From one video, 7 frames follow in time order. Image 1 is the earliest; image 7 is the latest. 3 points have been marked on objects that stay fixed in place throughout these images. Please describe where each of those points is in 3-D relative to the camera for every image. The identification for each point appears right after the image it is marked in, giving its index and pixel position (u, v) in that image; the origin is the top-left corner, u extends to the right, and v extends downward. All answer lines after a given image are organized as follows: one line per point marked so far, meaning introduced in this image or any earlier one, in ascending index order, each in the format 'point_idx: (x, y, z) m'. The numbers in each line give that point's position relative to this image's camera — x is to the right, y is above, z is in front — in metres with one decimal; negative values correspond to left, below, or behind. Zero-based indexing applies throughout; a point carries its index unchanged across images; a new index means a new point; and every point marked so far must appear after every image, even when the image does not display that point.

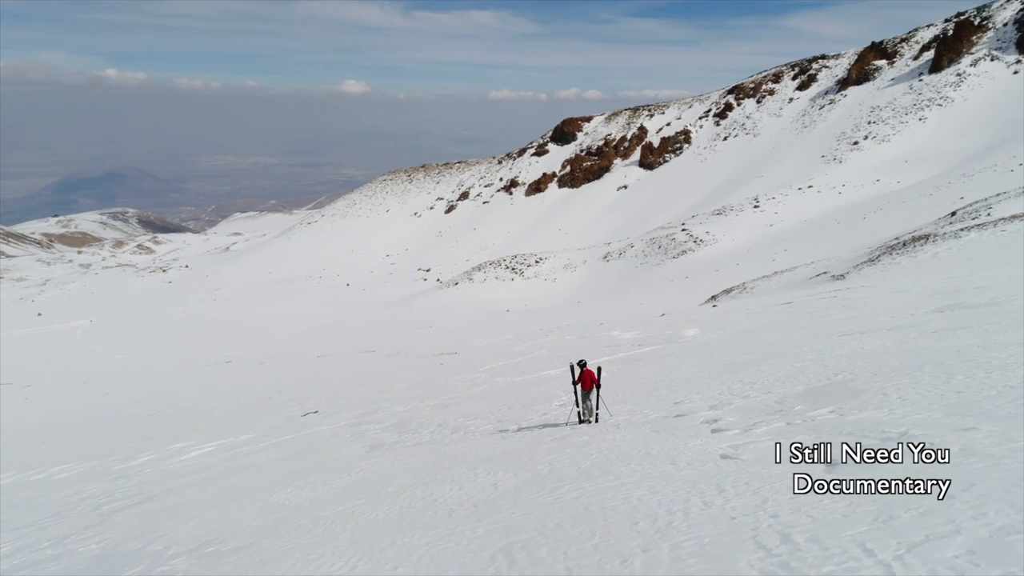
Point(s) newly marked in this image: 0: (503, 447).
0: (-0.1, -4.0, +16.0) m
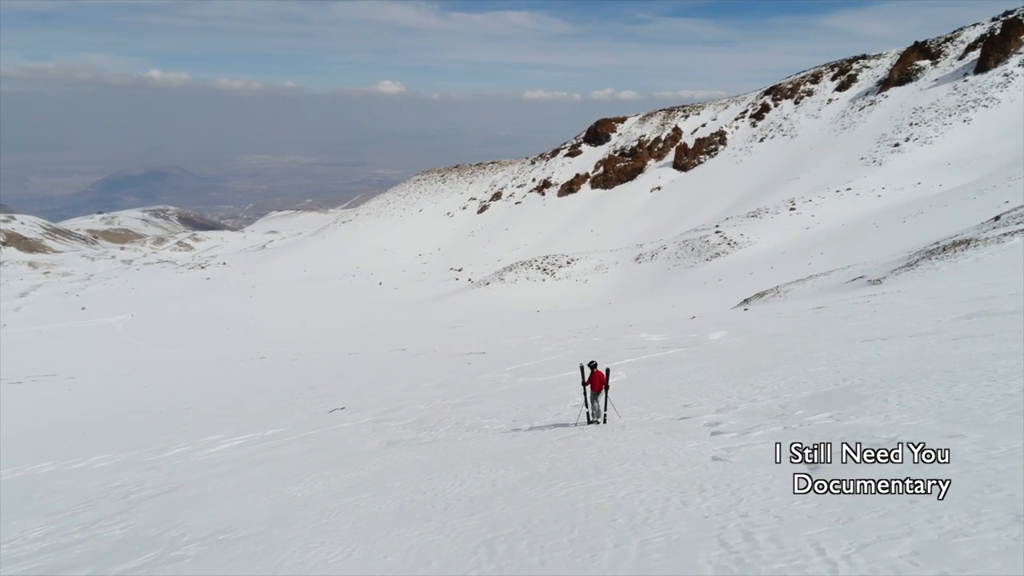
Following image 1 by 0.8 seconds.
0: (+0.1, -4.0, +16.2) m
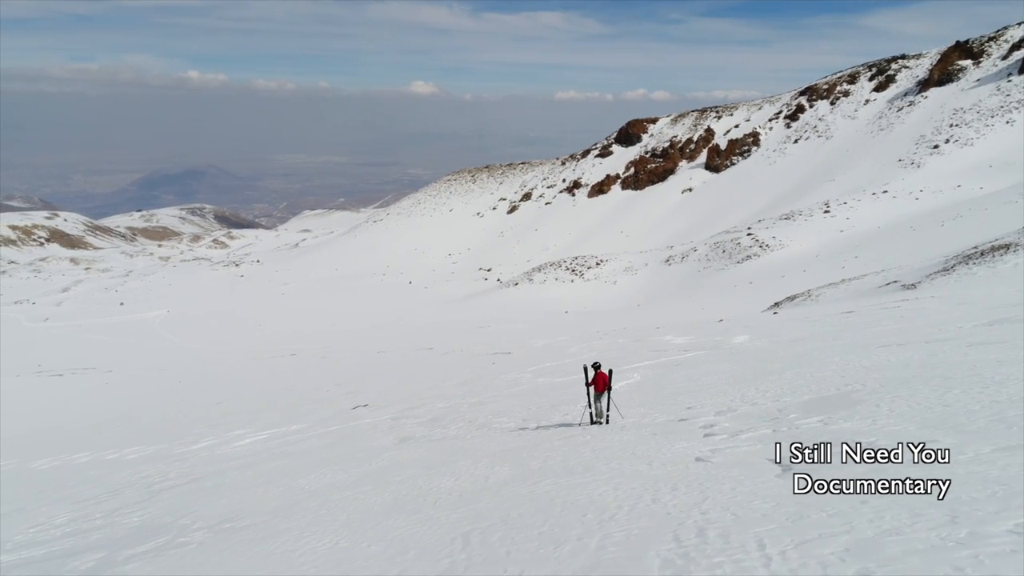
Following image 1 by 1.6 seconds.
0: (+0.2, -4.0, +16.5) m
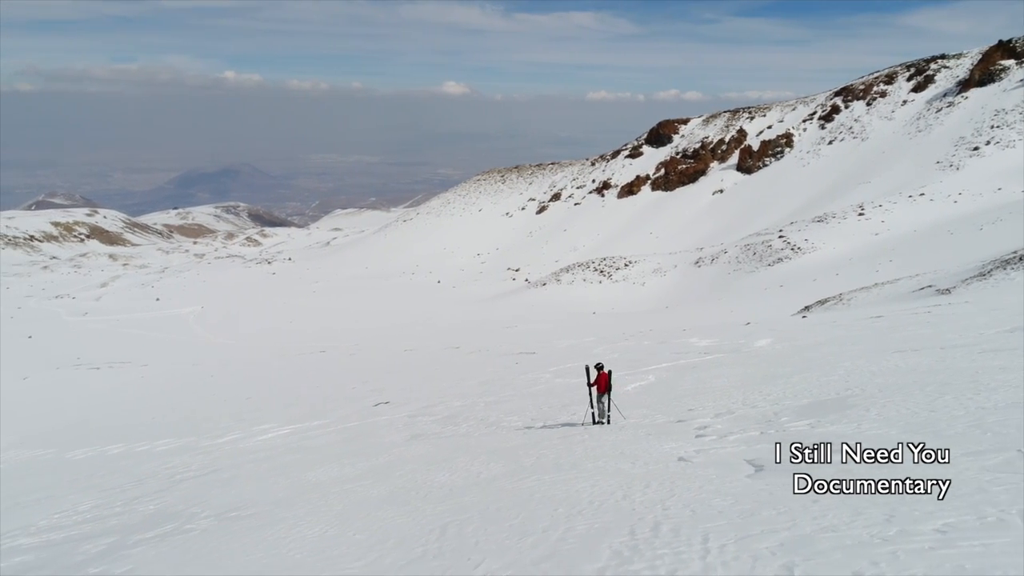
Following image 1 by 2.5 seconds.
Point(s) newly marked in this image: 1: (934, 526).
0: (+0.2, -4.0, +16.7) m
1: (+3.0, -1.7, +4.6) m
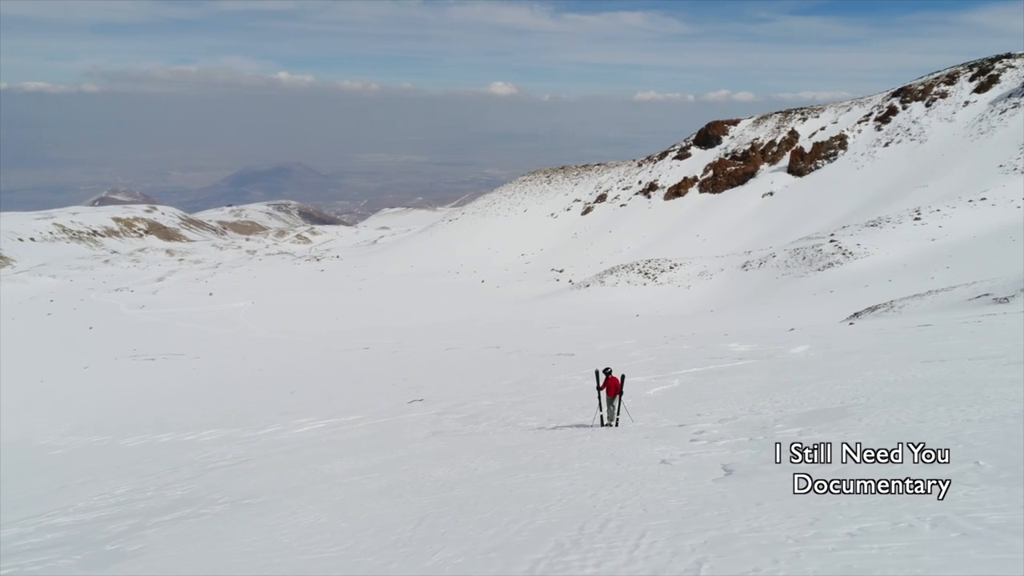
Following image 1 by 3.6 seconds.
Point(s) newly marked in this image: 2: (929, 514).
0: (+0.4, -4.1, +17.1) m
1: (+2.5, -1.8, +4.7) m
2: (+3.3, -1.9, +5.3) m
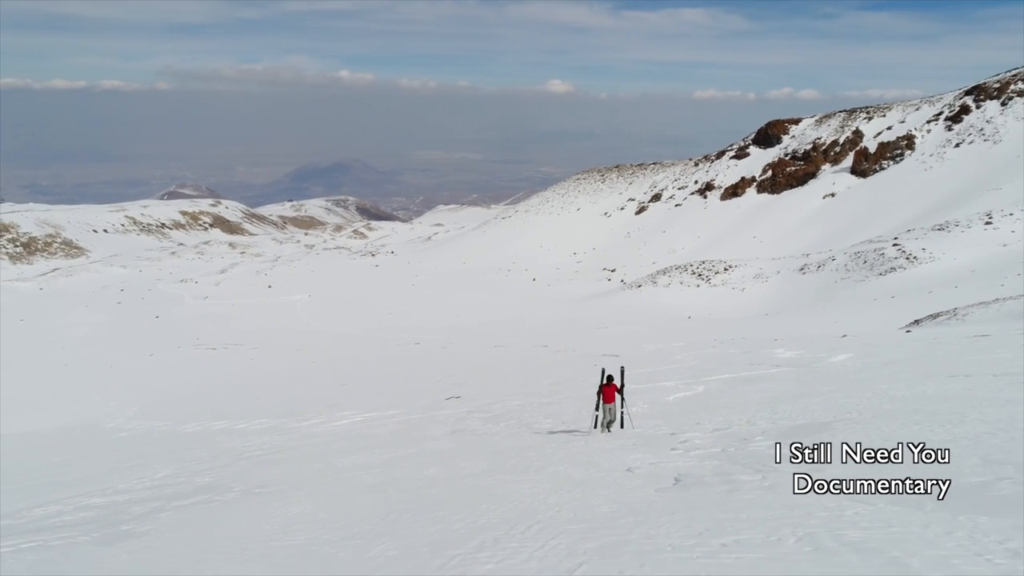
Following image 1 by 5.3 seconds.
0: (+0.4, -4.3, +17.6) m
1: (+1.7, -2.0, +5.1) m
2: (+2.6, -2.1, +5.6) m
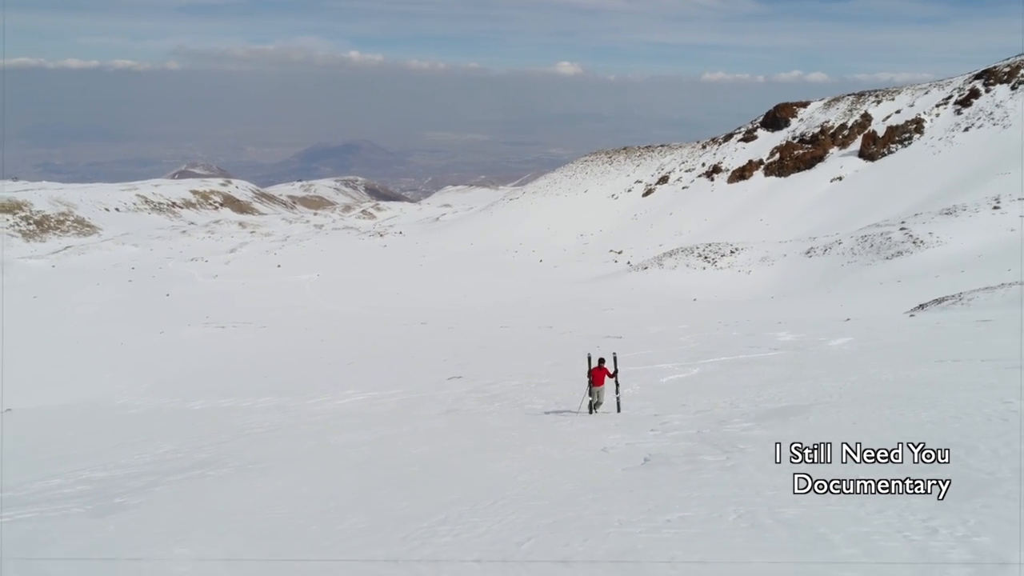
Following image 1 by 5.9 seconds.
0: (+0.1, -3.8, +17.9) m
1: (+1.4, -1.9, +5.4) m
2: (+2.2, -2.0, +5.8) m
